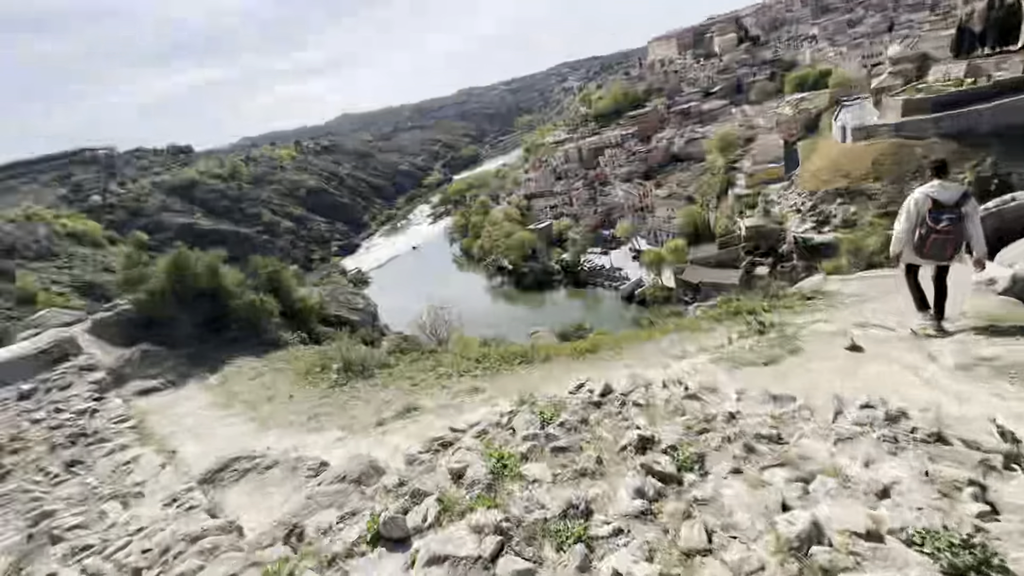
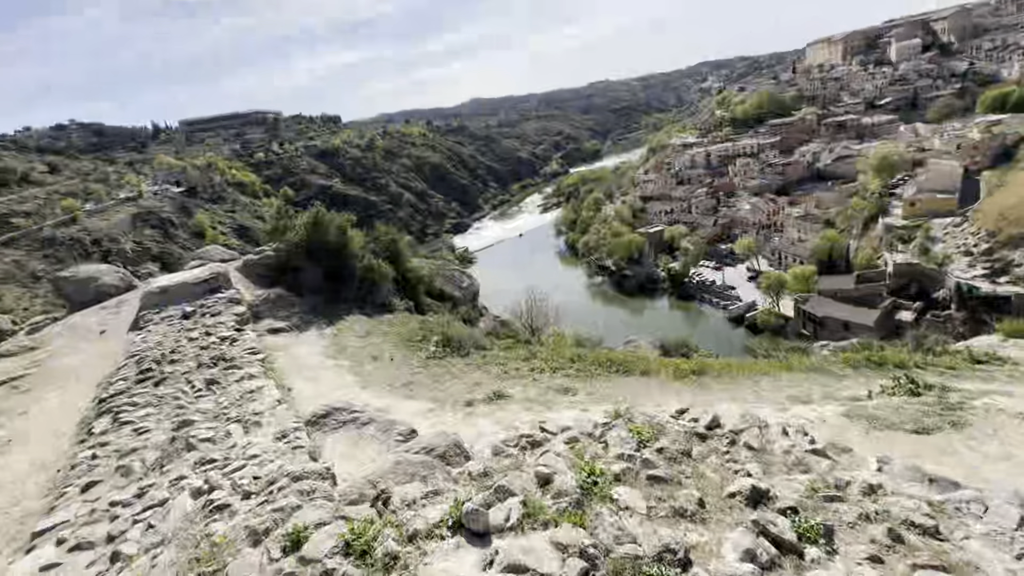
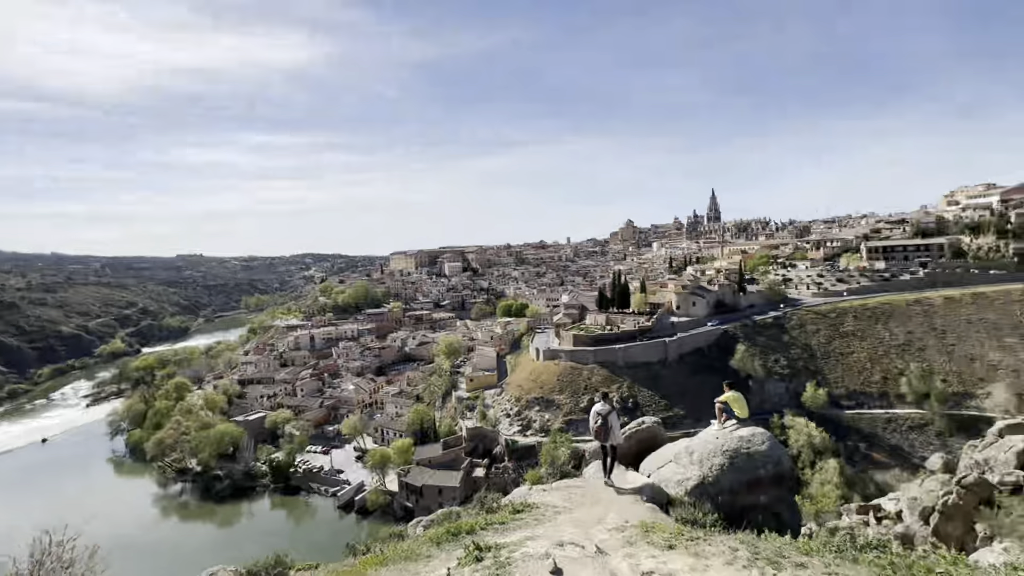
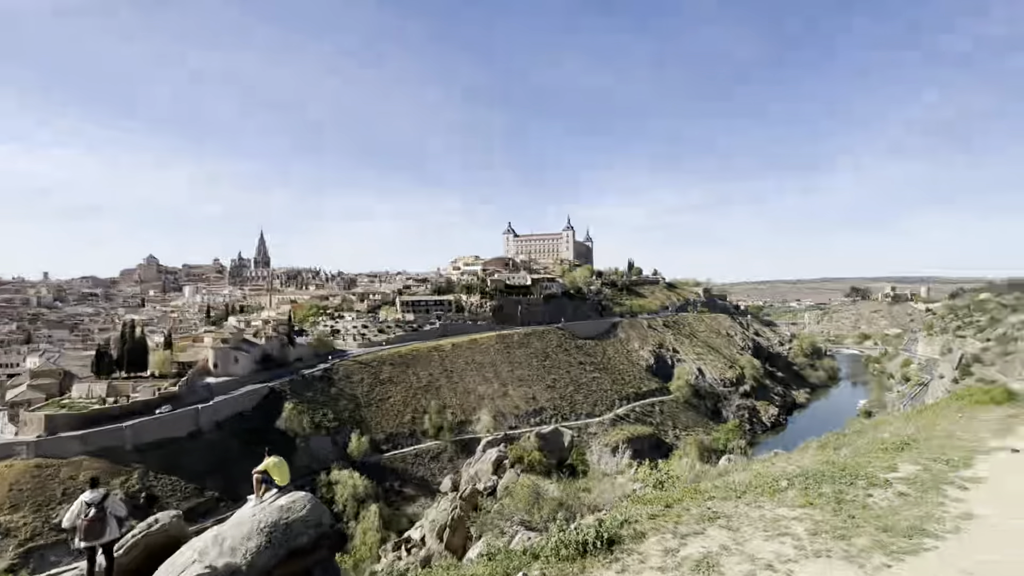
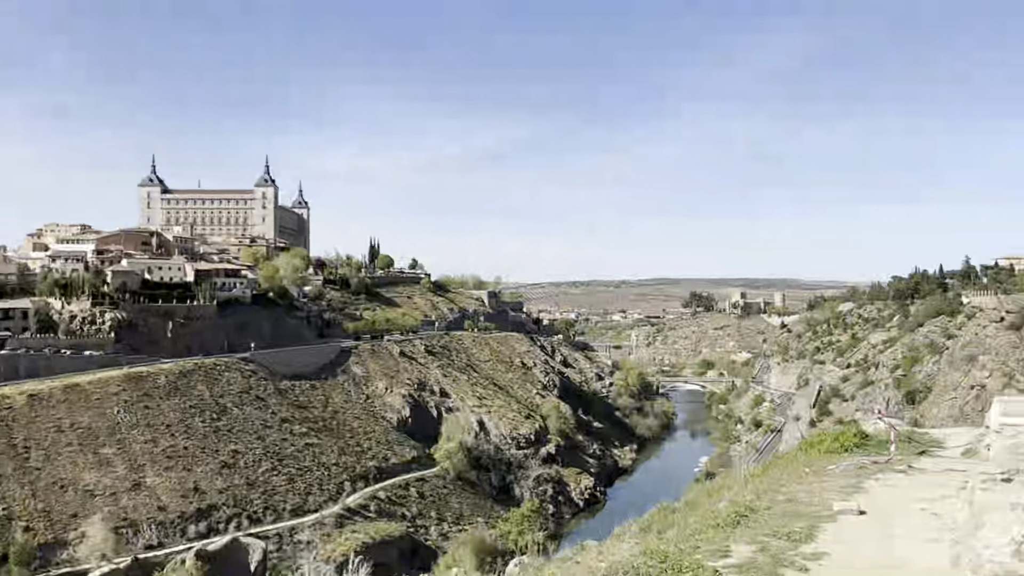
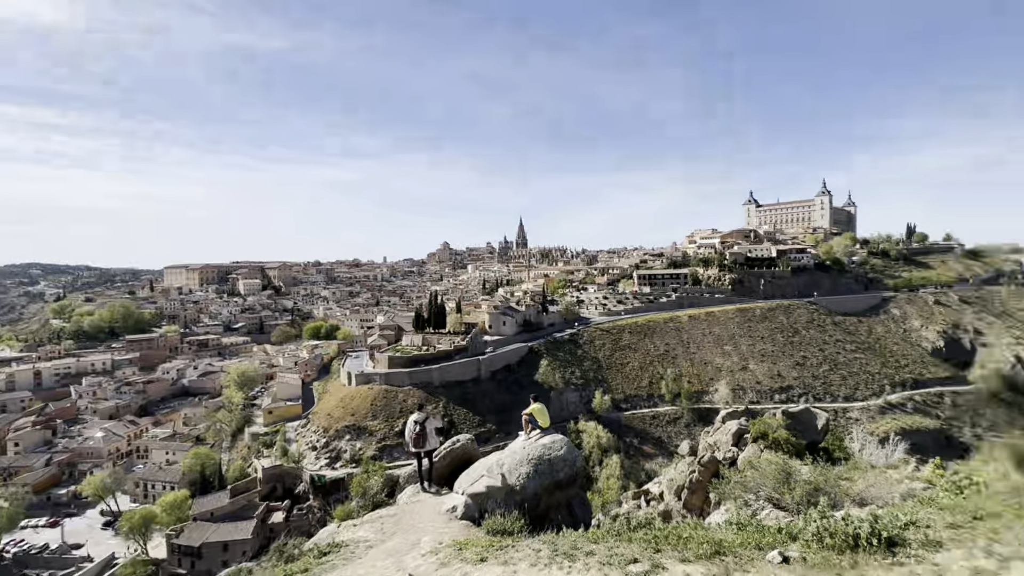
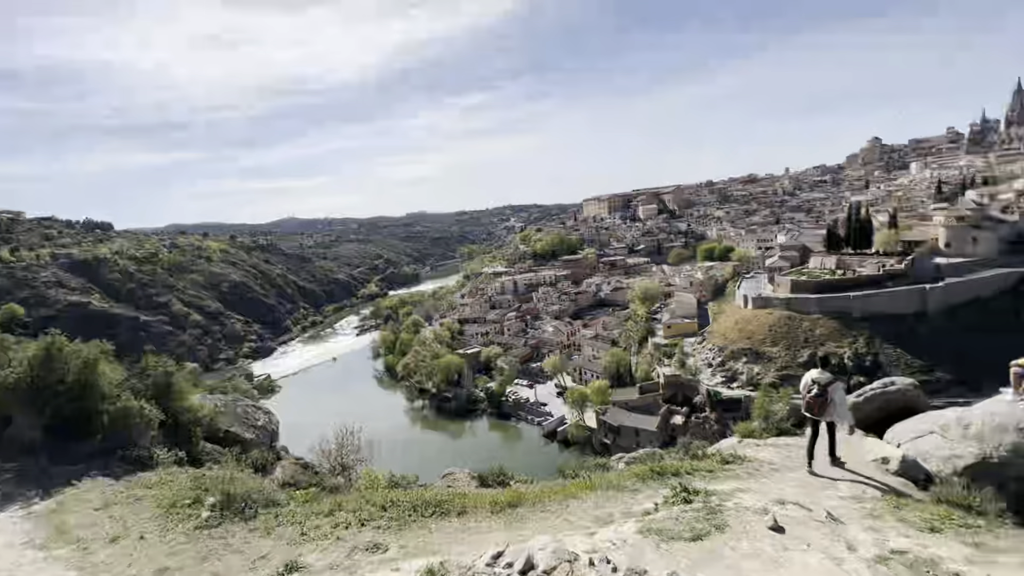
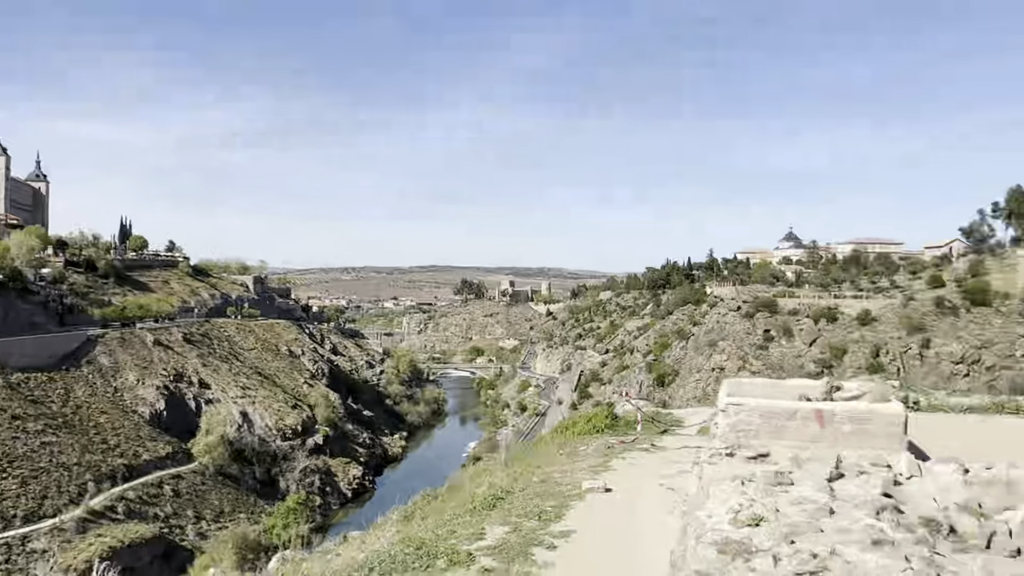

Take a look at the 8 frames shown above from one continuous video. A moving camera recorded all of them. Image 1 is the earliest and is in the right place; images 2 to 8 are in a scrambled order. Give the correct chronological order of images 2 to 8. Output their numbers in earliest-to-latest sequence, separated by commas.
2, 7, 3, 6, 4, 5, 8
